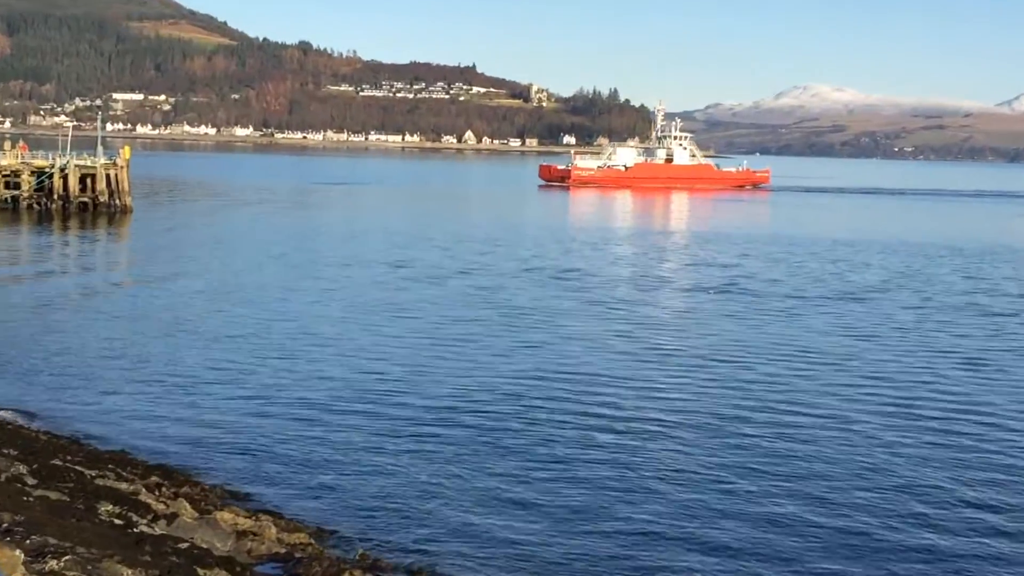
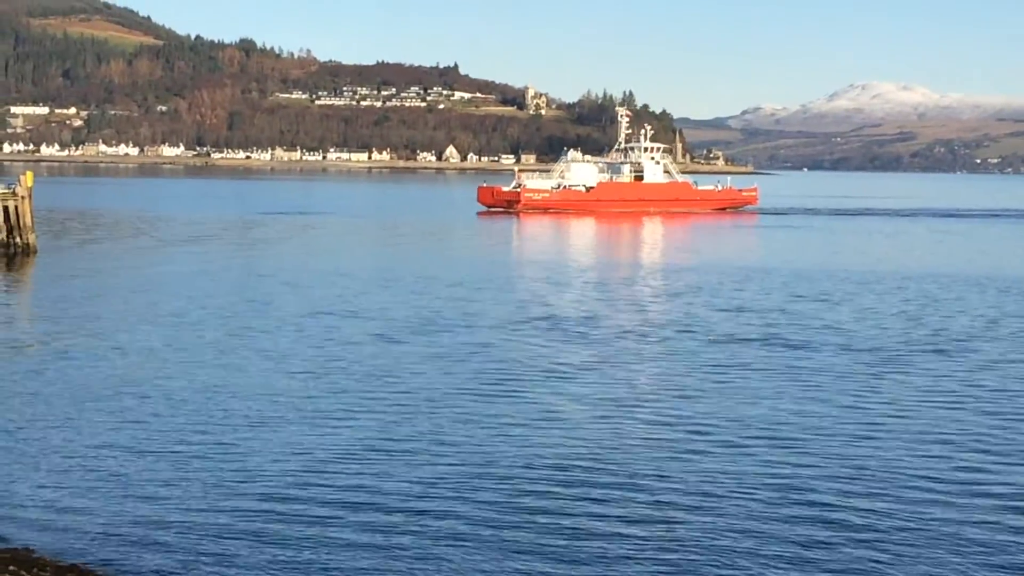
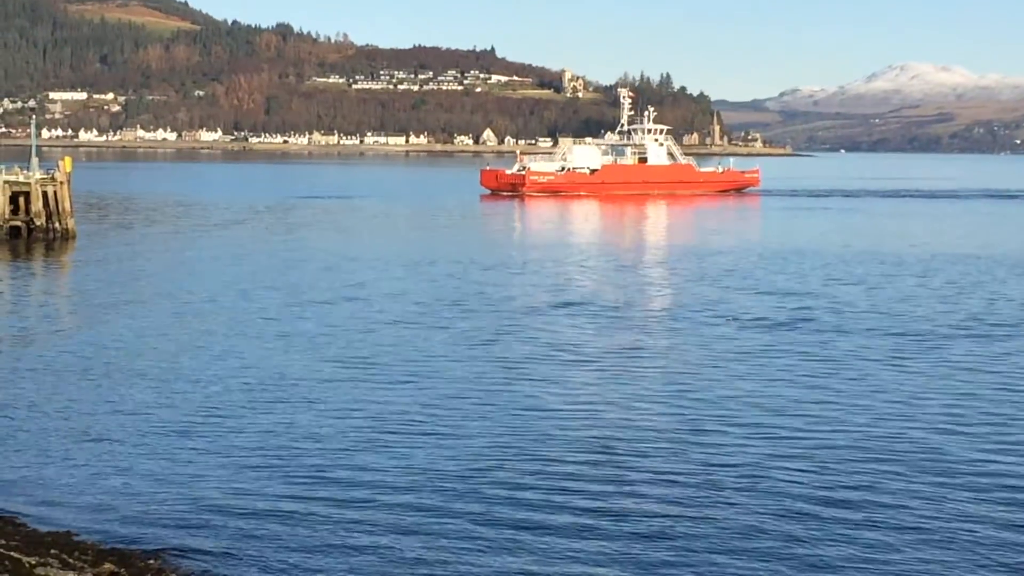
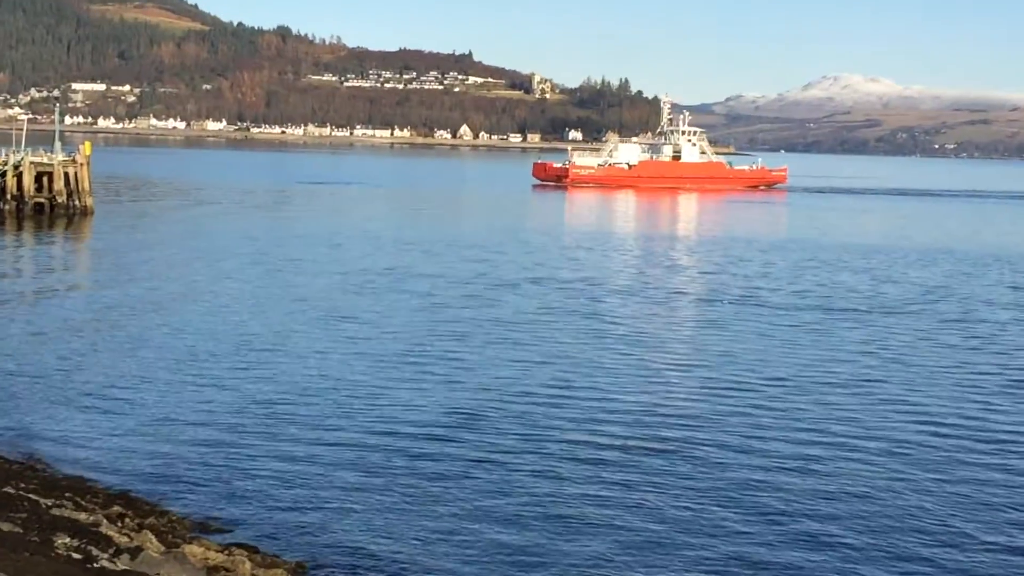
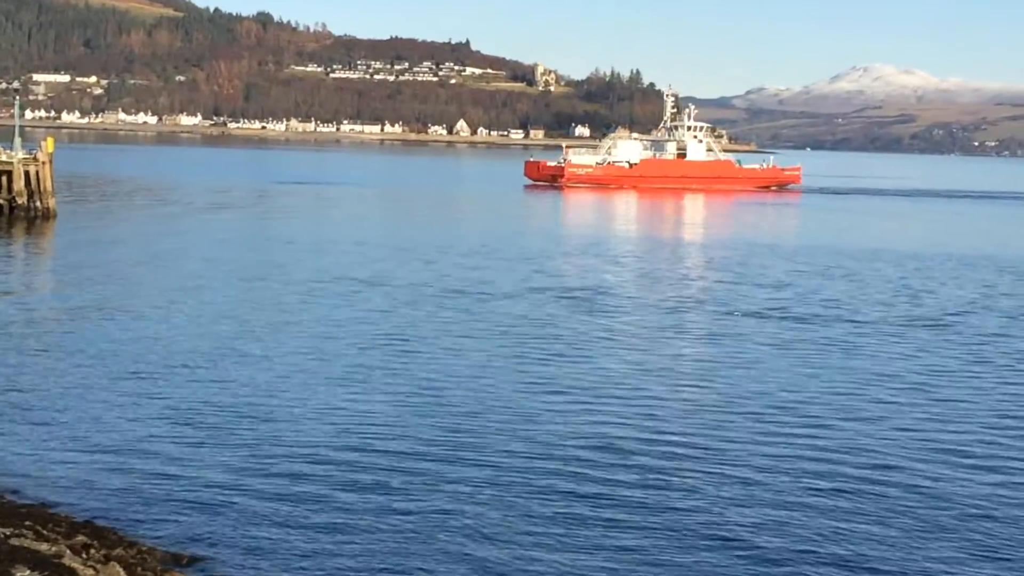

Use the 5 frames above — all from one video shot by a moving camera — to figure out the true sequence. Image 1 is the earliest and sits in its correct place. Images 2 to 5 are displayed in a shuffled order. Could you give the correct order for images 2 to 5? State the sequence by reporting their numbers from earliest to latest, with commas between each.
4, 5, 2, 3
